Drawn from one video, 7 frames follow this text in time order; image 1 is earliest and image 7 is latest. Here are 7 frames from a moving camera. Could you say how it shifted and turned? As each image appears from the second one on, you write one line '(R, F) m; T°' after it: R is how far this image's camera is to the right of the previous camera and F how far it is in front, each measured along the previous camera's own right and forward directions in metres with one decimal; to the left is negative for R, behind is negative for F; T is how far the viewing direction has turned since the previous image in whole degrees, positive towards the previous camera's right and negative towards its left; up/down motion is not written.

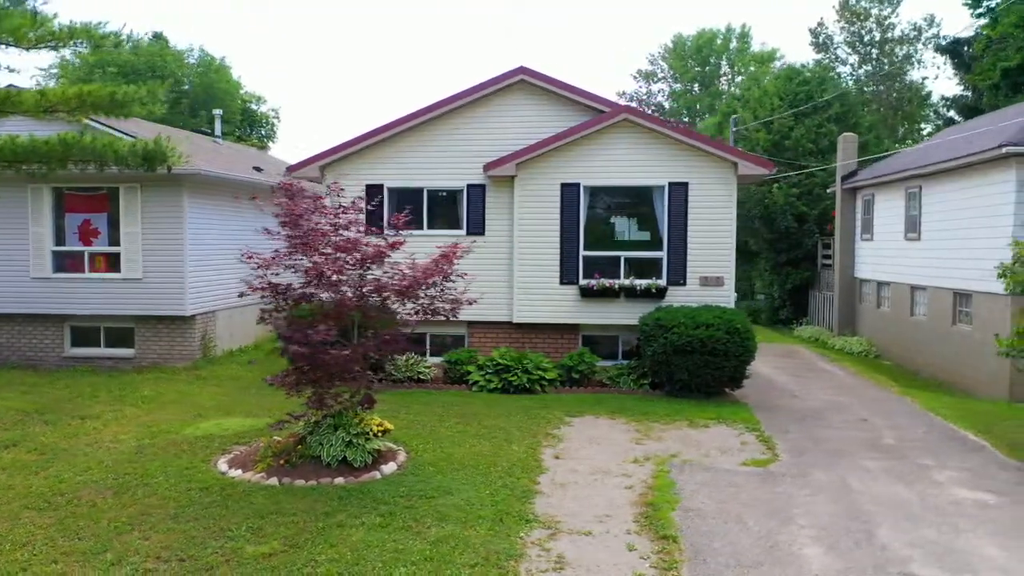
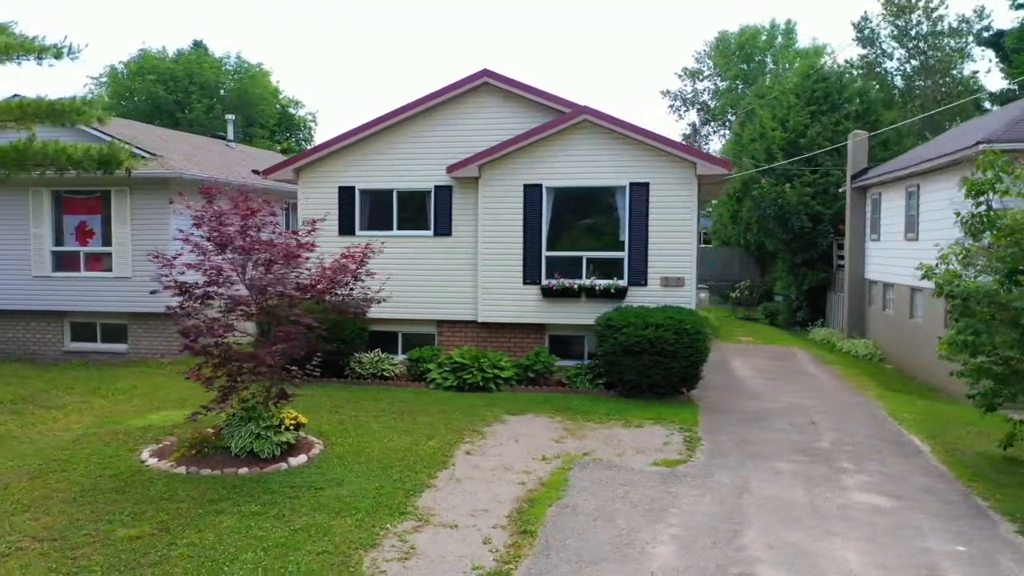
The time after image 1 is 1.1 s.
(+1.7, -0.1) m; -5°
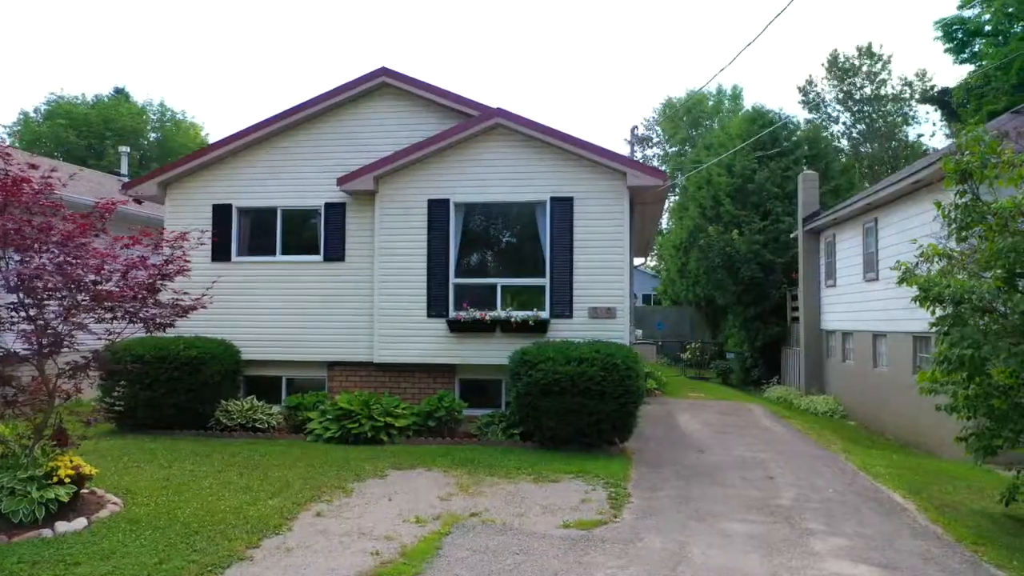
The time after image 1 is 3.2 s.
(+0.8, +2.1) m; +3°
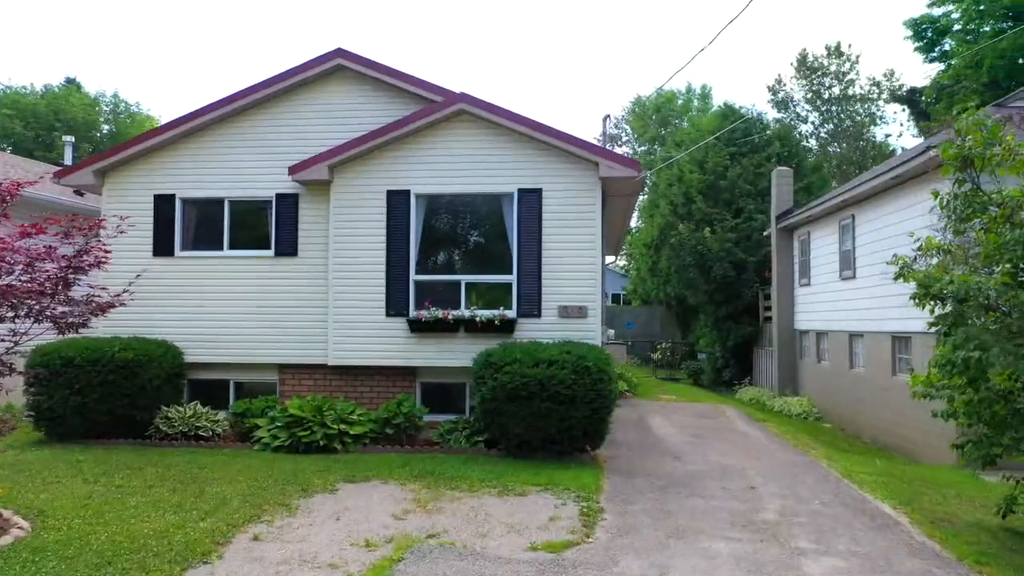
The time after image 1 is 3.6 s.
(0.0, +0.7) m; +2°
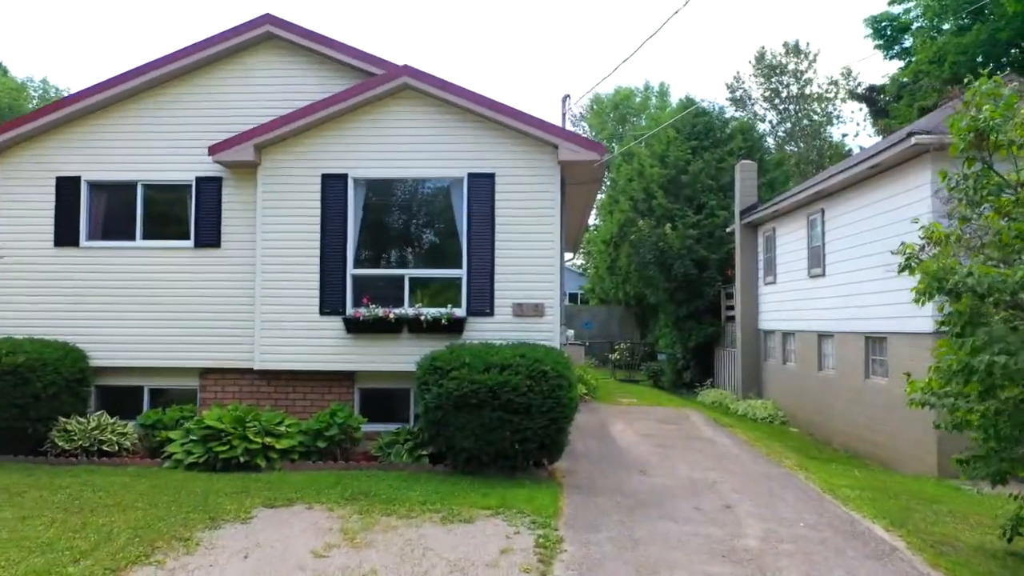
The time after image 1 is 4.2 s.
(+0.1, +1.0) m; +3°
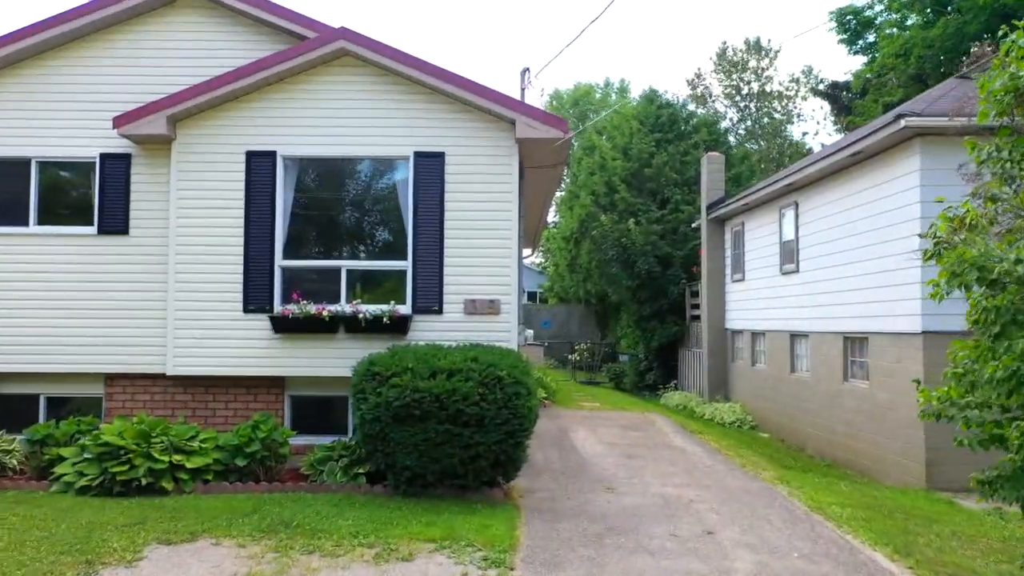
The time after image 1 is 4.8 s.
(+0.1, +1.1) m; +3°
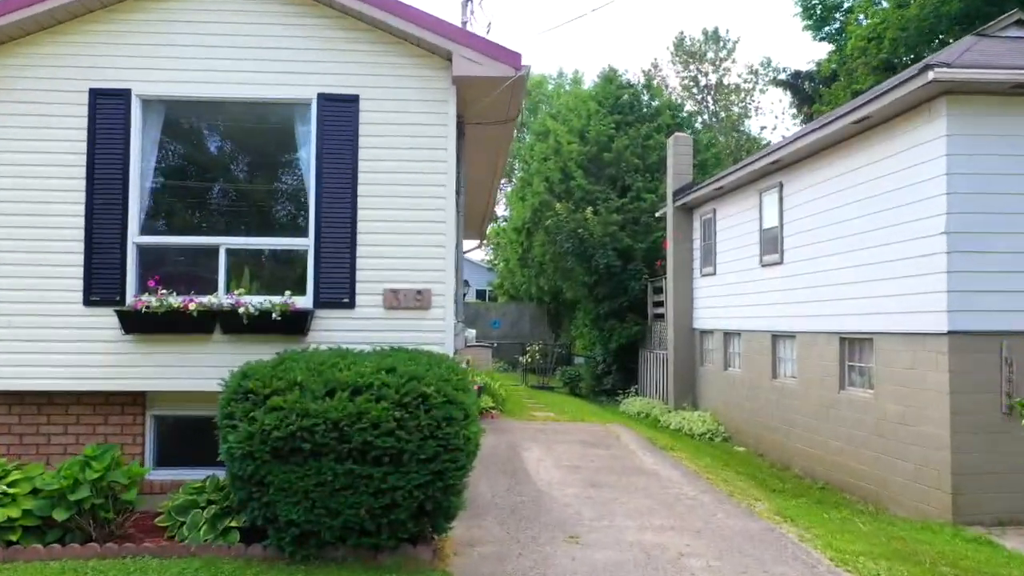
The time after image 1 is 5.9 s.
(+0.1, +2.0) m; +3°
